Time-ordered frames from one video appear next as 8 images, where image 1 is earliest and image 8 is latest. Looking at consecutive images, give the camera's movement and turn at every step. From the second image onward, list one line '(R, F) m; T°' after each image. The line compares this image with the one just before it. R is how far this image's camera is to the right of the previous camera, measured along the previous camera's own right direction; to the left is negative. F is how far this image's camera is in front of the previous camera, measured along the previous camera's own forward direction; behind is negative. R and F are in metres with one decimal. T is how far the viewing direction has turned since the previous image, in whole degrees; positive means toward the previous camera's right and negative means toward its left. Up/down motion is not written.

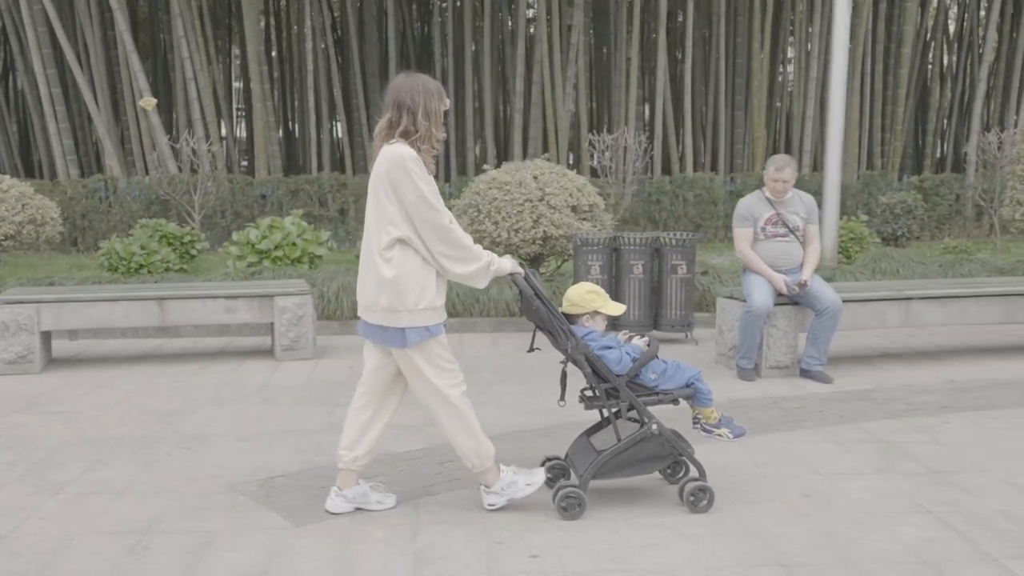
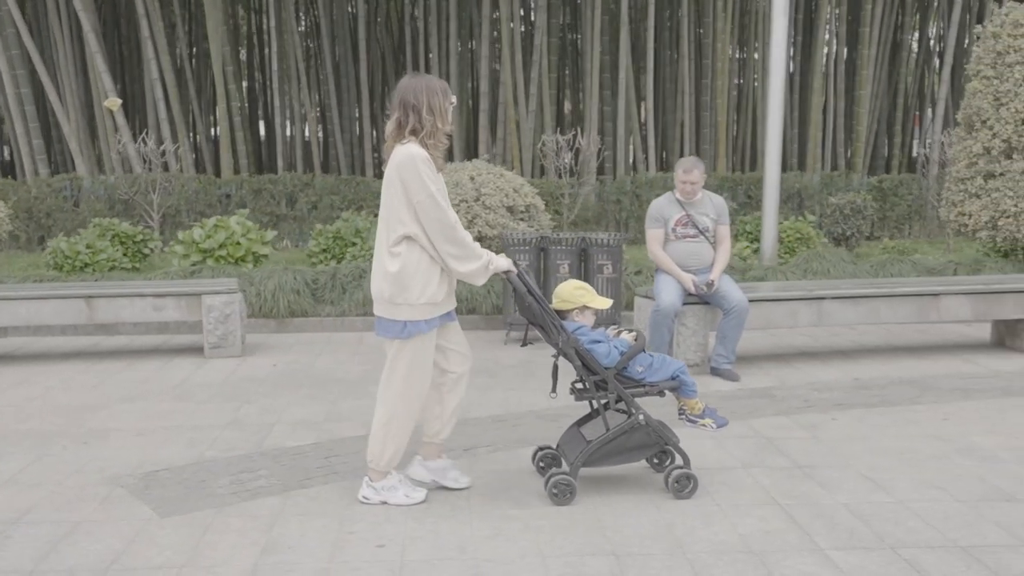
(+0.4, -0.1) m; 0°
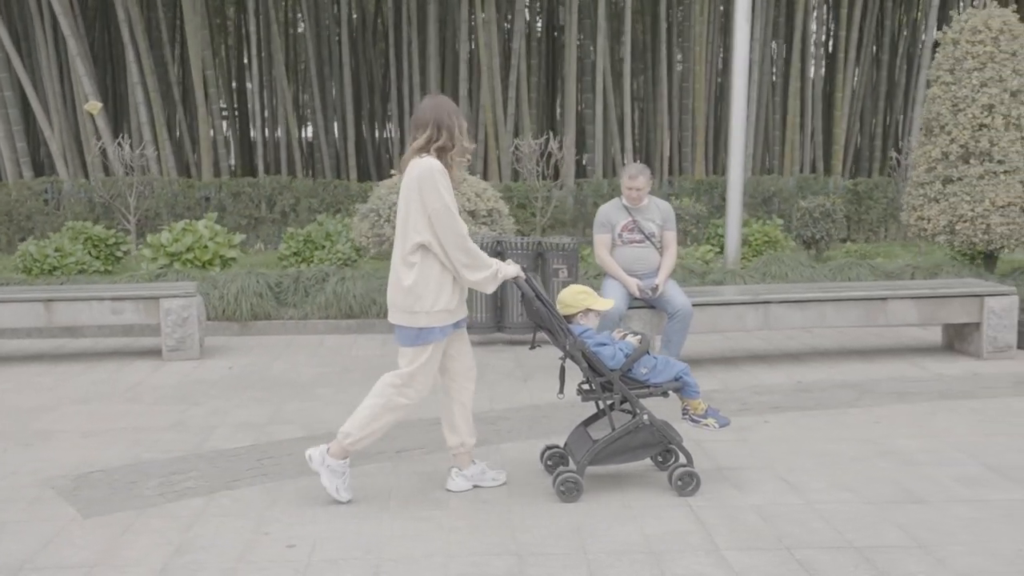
(+0.2, -0.1) m; 0°
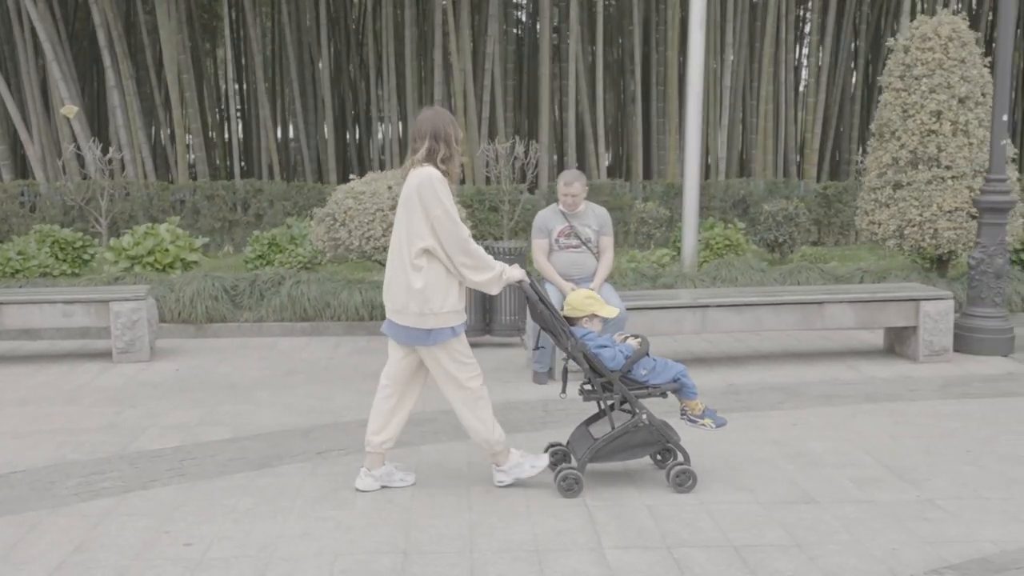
(+0.3, -0.1) m; 0°
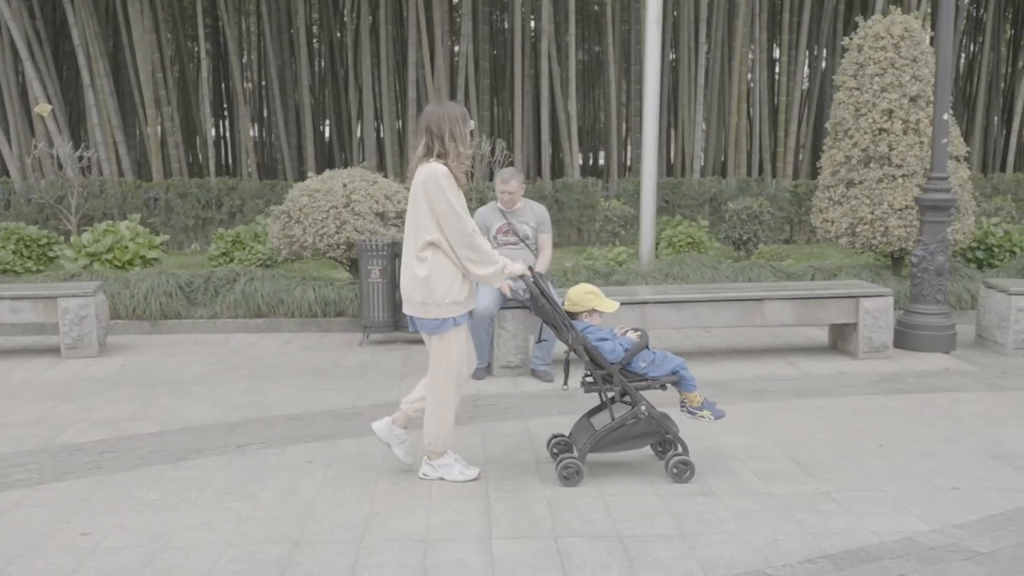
(+0.3, -0.1) m; 0°
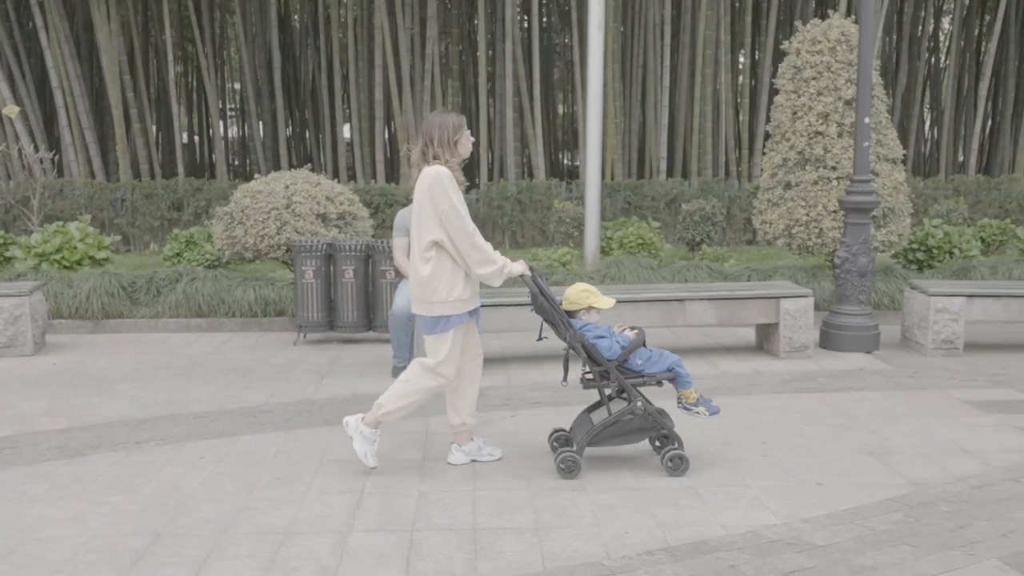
(+0.4, -0.1) m; 0°
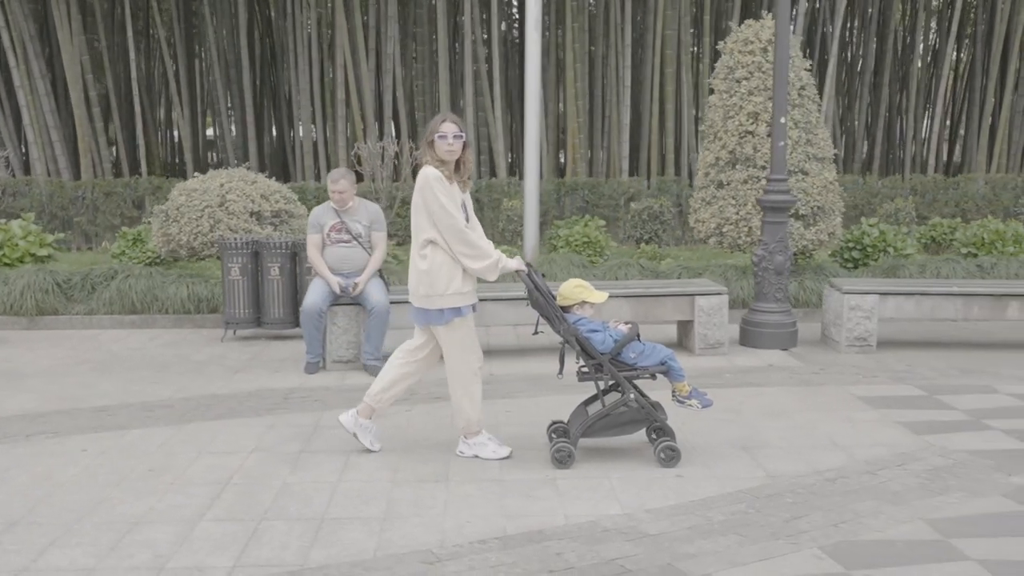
(+0.4, -0.1) m; 0°
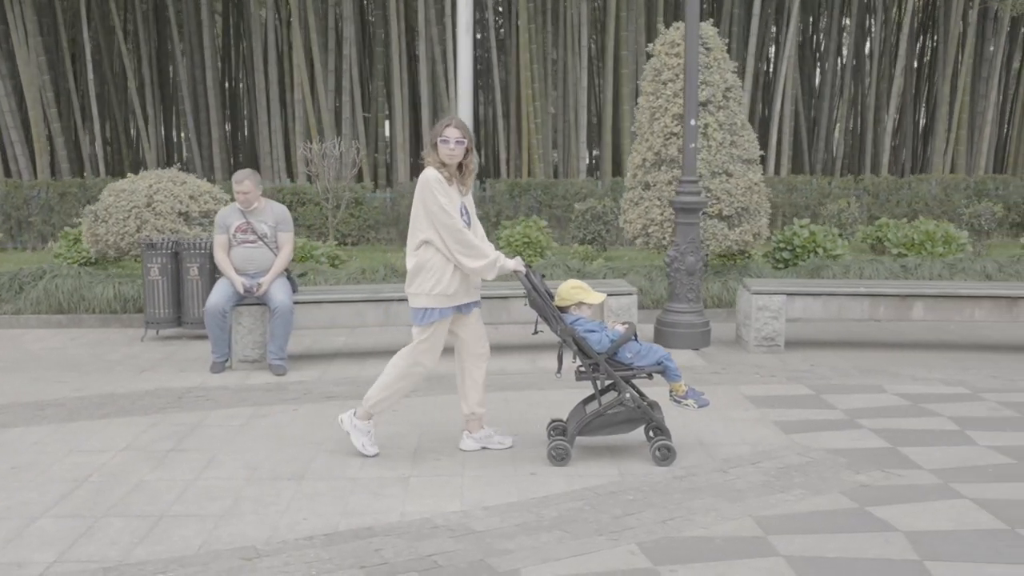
(+0.5, -0.1) m; 0°
